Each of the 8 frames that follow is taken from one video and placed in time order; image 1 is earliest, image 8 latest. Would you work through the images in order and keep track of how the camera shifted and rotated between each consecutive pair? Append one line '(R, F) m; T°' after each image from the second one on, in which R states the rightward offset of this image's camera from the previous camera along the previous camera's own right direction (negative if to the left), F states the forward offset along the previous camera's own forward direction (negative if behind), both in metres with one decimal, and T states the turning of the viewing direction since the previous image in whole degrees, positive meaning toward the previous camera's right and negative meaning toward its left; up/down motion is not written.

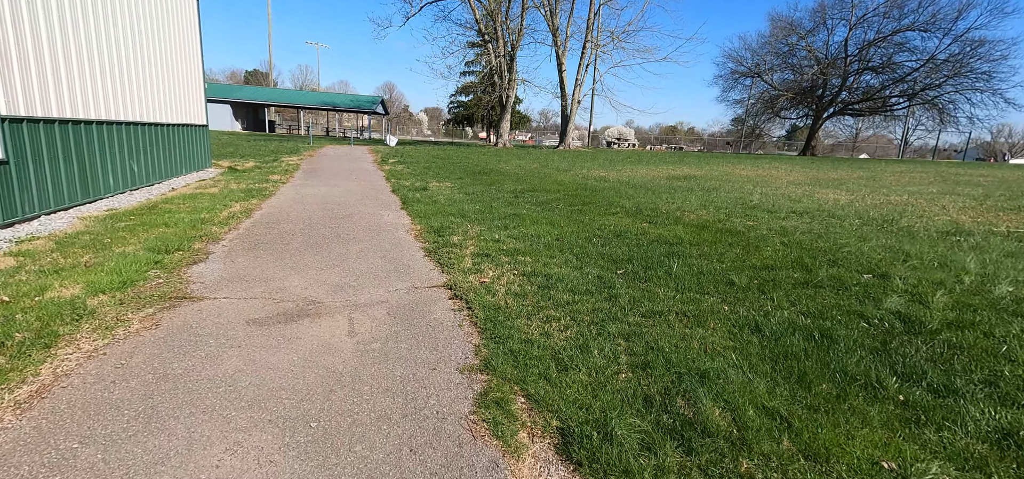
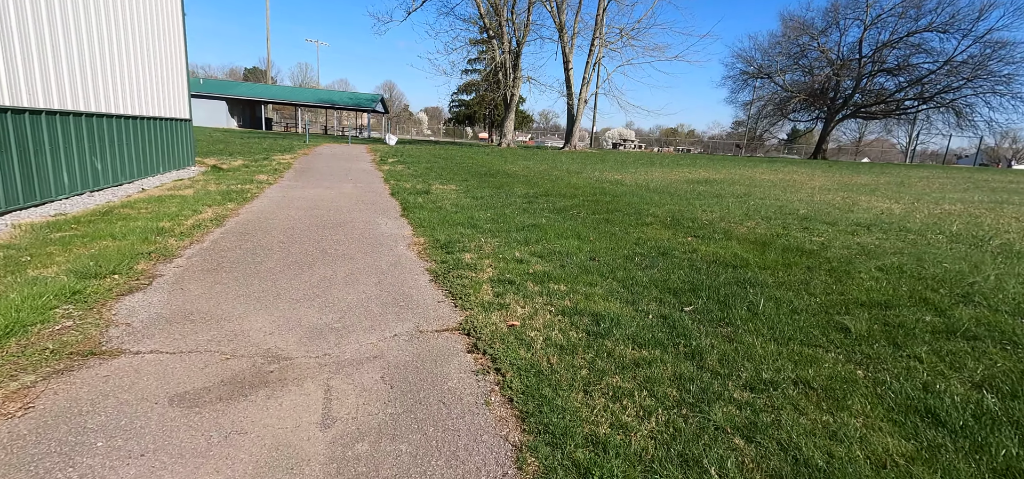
(-0.3, +1.2) m; 0°
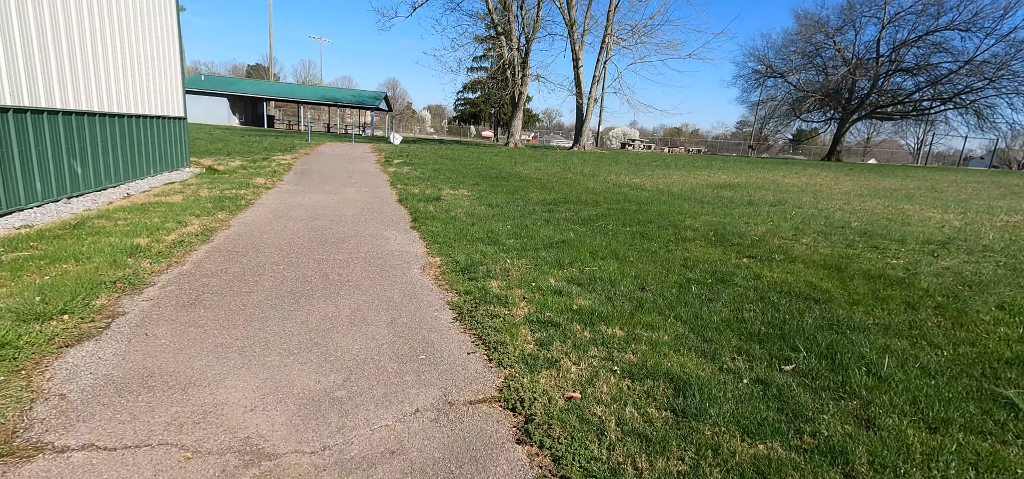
(-0.3, +0.8) m; 0°
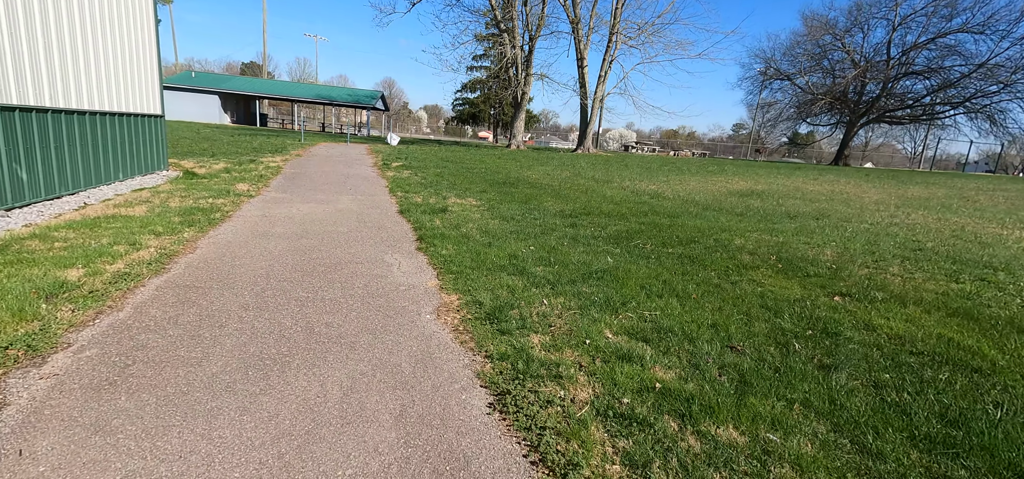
(-0.4, +1.1) m; +1°
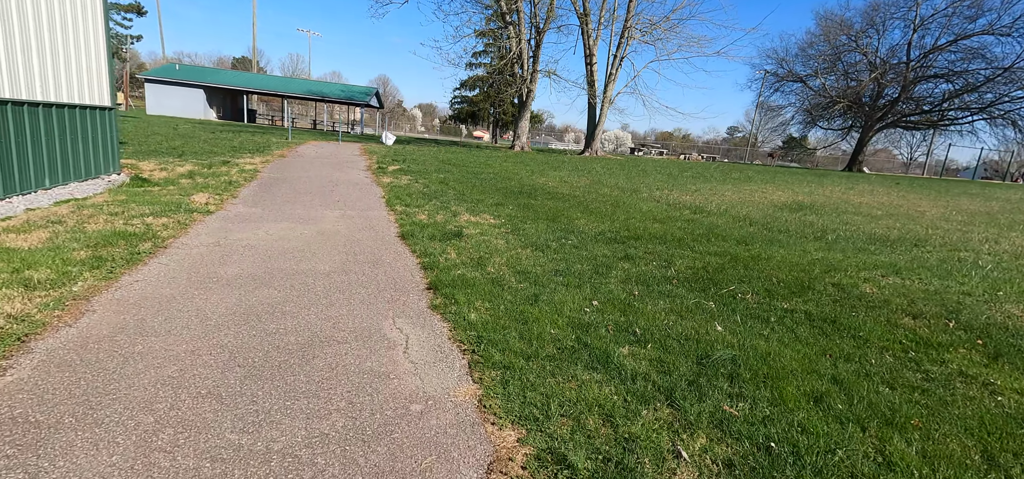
(-0.6, +1.9) m; +1°
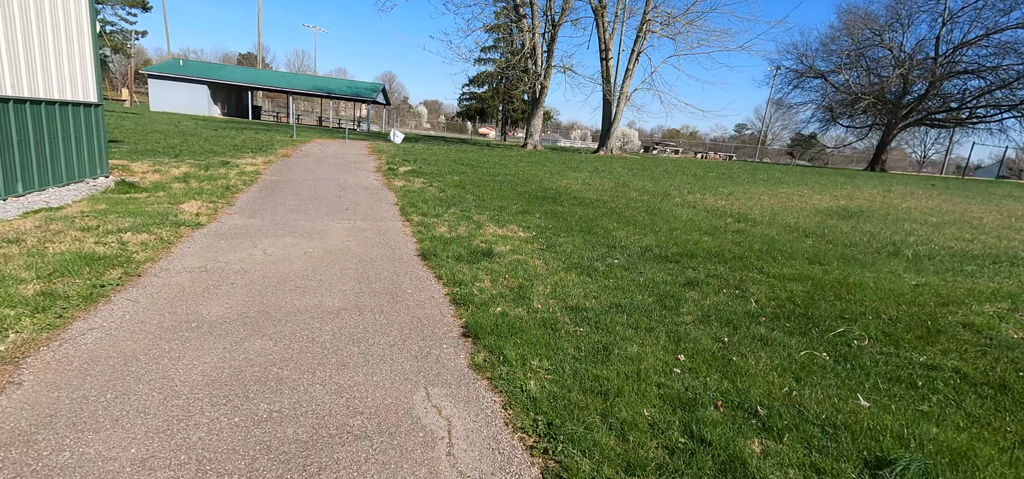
(-0.4, +1.0) m; -1°
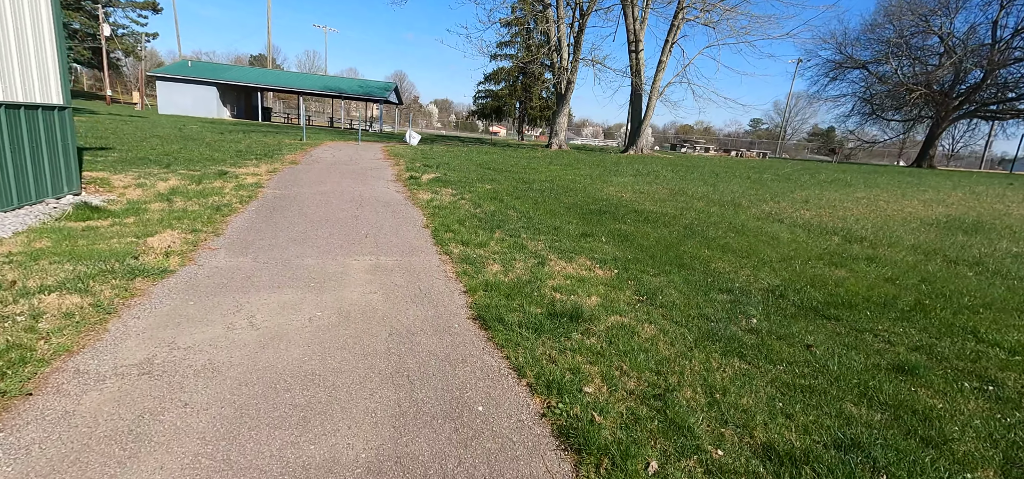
(-0.7, +1.8) m; -1°
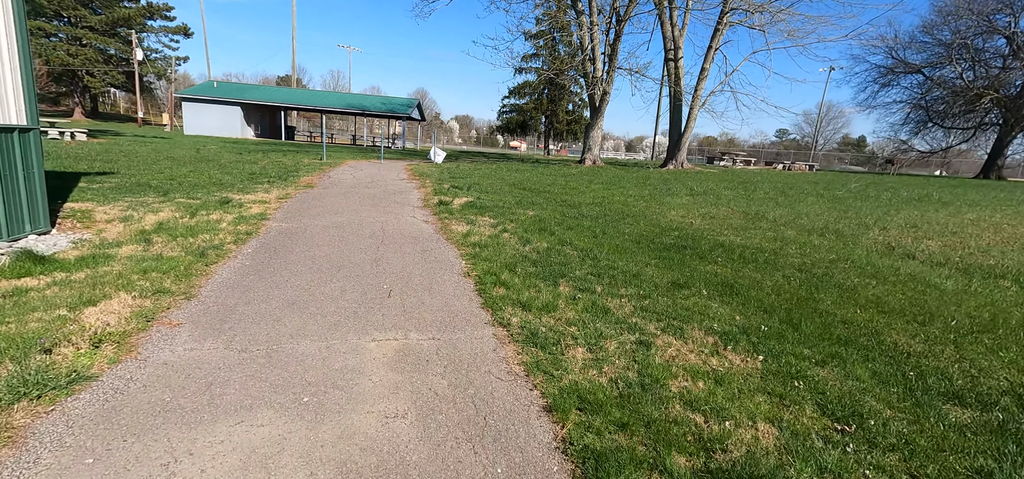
(-0.5, +1.7) m; -3°
